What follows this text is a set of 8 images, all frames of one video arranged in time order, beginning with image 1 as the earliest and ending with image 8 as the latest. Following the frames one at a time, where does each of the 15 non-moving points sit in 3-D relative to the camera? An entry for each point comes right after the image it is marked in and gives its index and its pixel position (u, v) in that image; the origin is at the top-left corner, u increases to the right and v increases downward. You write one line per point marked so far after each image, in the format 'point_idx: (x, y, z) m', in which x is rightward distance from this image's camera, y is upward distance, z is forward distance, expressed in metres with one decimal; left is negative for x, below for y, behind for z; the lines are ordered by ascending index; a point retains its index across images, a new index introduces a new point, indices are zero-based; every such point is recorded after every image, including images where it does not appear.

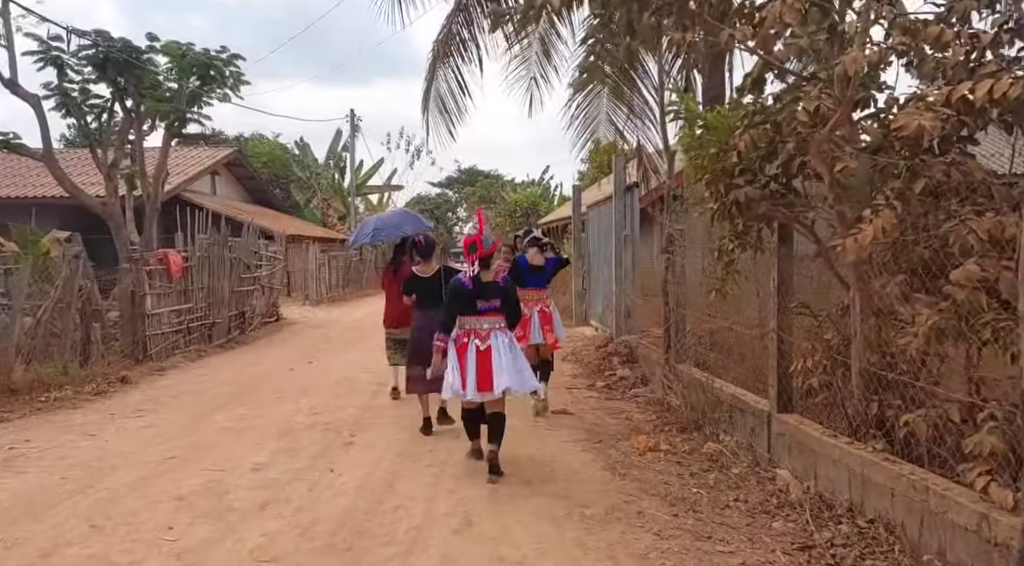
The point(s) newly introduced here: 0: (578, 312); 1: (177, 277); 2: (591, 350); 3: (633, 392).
0: (+1.2, -0.6, +14.5) m
1: (-4.6, +0.1, +11.1) m
2: (+1.0, -0.8, +10.0) m
3: (+1.2, -1.0, +7.6) m
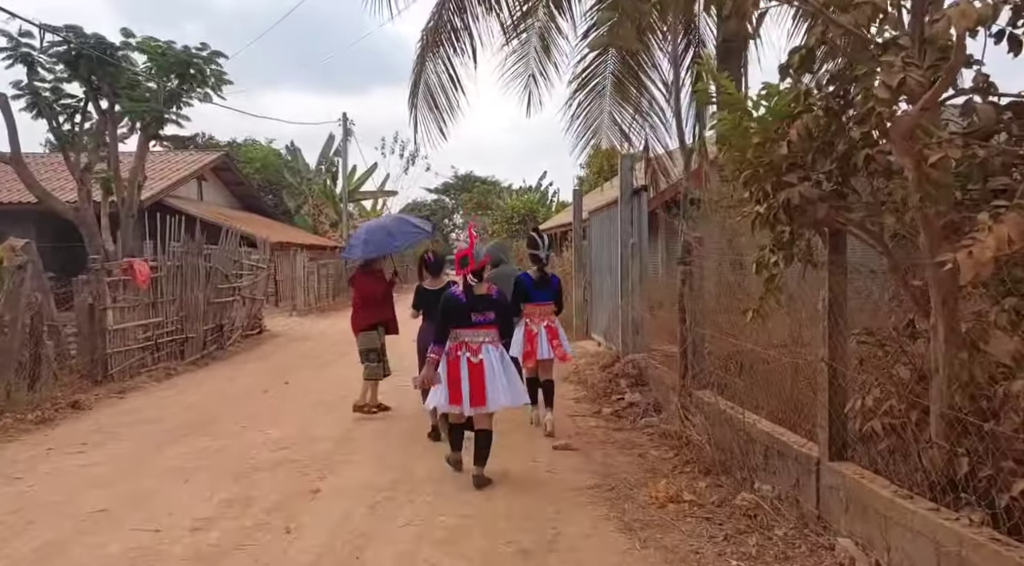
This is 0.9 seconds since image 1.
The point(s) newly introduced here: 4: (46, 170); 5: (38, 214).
0: (+1.1, -0.7, +13.6) m
1: (-4.7, -0.1, +10.2) m
2: (+1.0, -1.0, +9.1) m
3: (+1.1, -1.2, +6.7) m
4: (-11.3, +2.7, +19.1) m
5: (-11.3, +1.6, +19.1) m
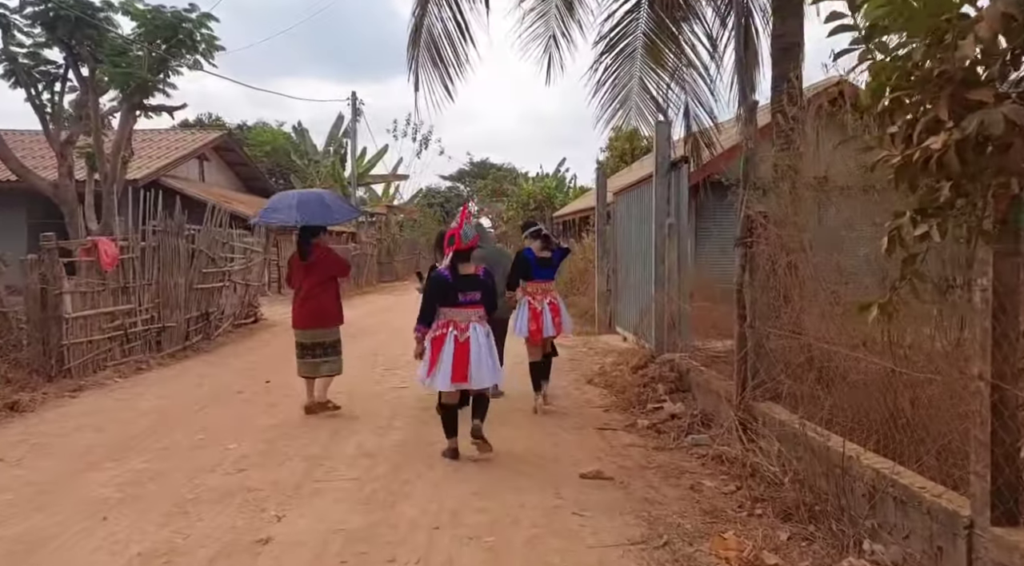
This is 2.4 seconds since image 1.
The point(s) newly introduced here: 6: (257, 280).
0: (+1.4, -0.5, +12.3) m
1: (-4.5, +0.1, +9.0) m
2: (+1.1, -0.8, +7.9) m
3: (+1.2, -1.1, +5.4) m
4: (-10.9, +3.1, +18.0) m
5: (-10.9, +2.0, +18.0) m
6: (-4.6, +0.1, +14.4) m
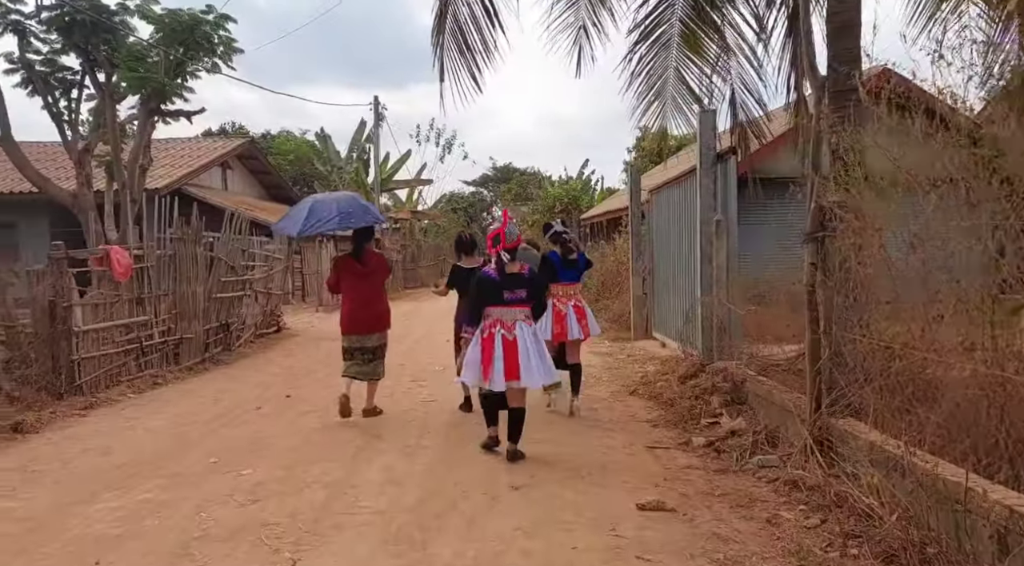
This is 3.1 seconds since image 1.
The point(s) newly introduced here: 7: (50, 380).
0: (+1.8, -0.6, +11.7) m
1: (-4.1, 0.0, +8.6) m
2: (+1.5, -0.9, +7.3) m
3: (+1.5, -1.1, +4.8) m
4: (-10.3, +2.8, +17.8) m
5: (-10.3, +1.7, +17.8) m
6: (-4.1, -0.1, +13.9) m
7: (-4.3, -0.9, +7.4) m
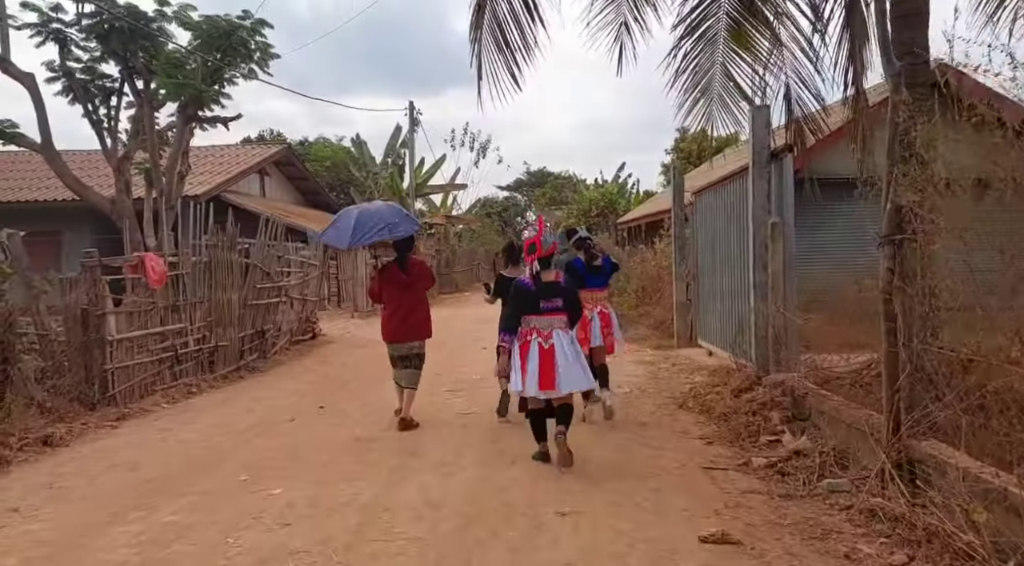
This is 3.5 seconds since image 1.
0: (+2.4, -0.7, +11.3) m
1: (-3.7, -0.1, +8.4) m
2: (+1.8, -0.9, +6.9) m
3: (+1.8, -1.1, +4.4) m
4: (-9.5, +2.7, +17.9) m
5: (-9.5, +1.6, +17.9) m
6: (-3.4, -0.2, +13.8) m
7: (-3.9, -1.0, +7.3) m
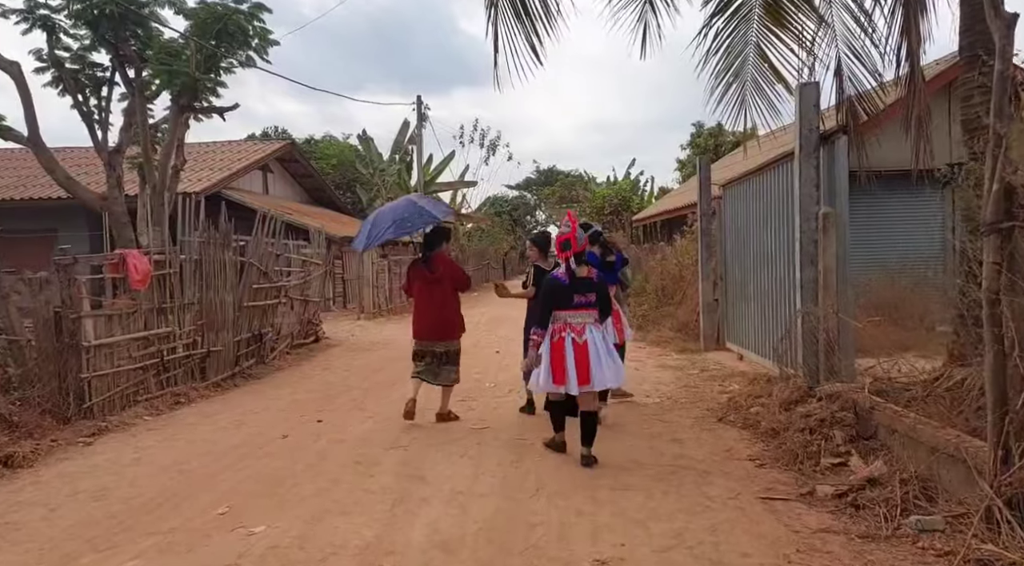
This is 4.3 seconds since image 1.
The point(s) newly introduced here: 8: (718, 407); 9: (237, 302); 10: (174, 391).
0: (+2.6, -0.7, +10.5) m
1: (-3.6, -0.1, +7.7) m
2: (+2.0, -0.9, +6.1) m
3: (+1.9, -1.1, +3.7) m
4: (-9.2, +2.7, +17.3) m
5: (-9.2, +1.6, +17.3) m
6: (-3.2, -0.2, +13.1) m
7: (-3.8, -1.0, +6.6) m
8: (+1.7, -1.0, +6.6) m
9: (-3.3, -0.2, +9.6) m
10: (-3.4, -1.1, +8.0) m
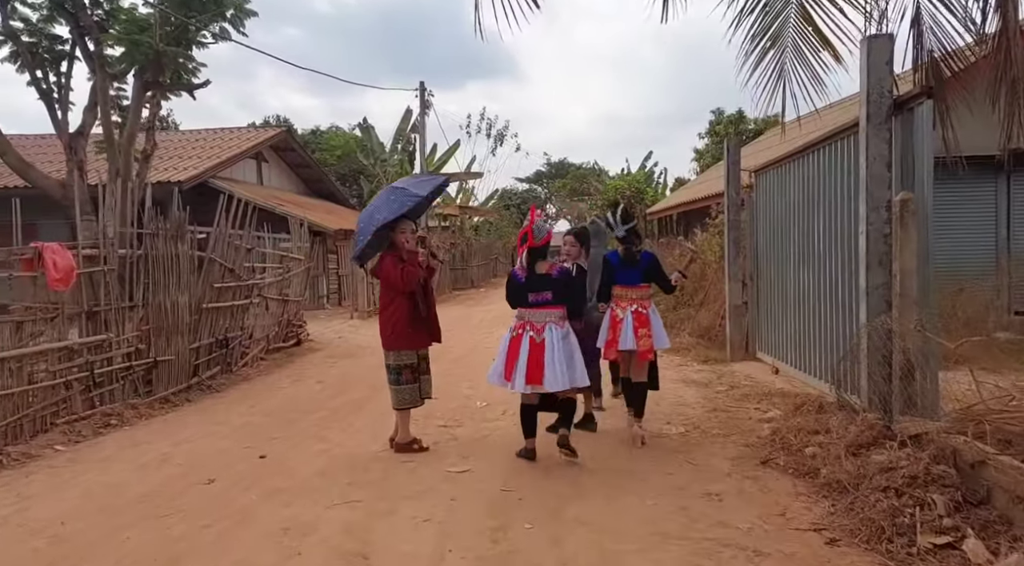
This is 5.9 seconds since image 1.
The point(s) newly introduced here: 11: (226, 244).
0: (+2.6, -0.7, +9.2) m
1: (-3.6, -0.1, +6.5) m
2: (+1.9, -1.0, +4.8) m
3: (+1.8, -1.2, +2.4) m
4: (-9.1, +2.8, +16.1) m
5: (-9.1, +1.7, +16.1) m
6: (-3.2, -0.2, +11.8) m
7: (-3.8, -1.0, +5.4) m
8: (+1.7, -1.1, +5.3) m
9: (-3.3, -0.2, +8.3) m
10: (-3.4, -1.1, +6.8) m
11: (-3.2, +0.4, +8.9) m
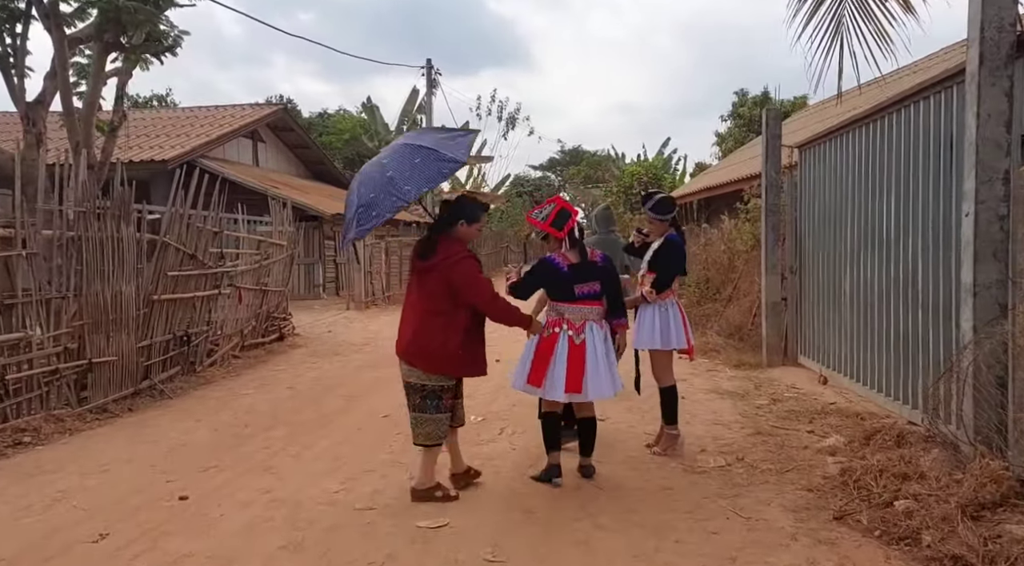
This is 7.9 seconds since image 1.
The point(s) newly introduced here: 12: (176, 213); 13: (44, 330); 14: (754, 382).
0: (+2.6, -0.6, +8.0) m
1: (-3.6, 0.0, +5.3) m
2: (+1.9, -0.9, +3.6) m
3: (+1.7, -1.2, +1.2) m
4: (-8.9, +3.1, +15.0) m
5: (-9.0, +1.9, +15.0) m
6: (-3.1, 0.0, +10.7) m
7: (-3.9, -0.9, +4.2) m
8: (+1.6, -1.0, +4.1) m
9: (-3.3, -0.1, +7.2) m
10: (-3.4, -1.0, +5.6) m
11: (-3.2, +0.6, +7.7) m
12: (-3.2, +0.7, +7.6) m
13: (-3.5, -0.3, +5.9) m
14: (+2.2, -0.9, +7.2) m
